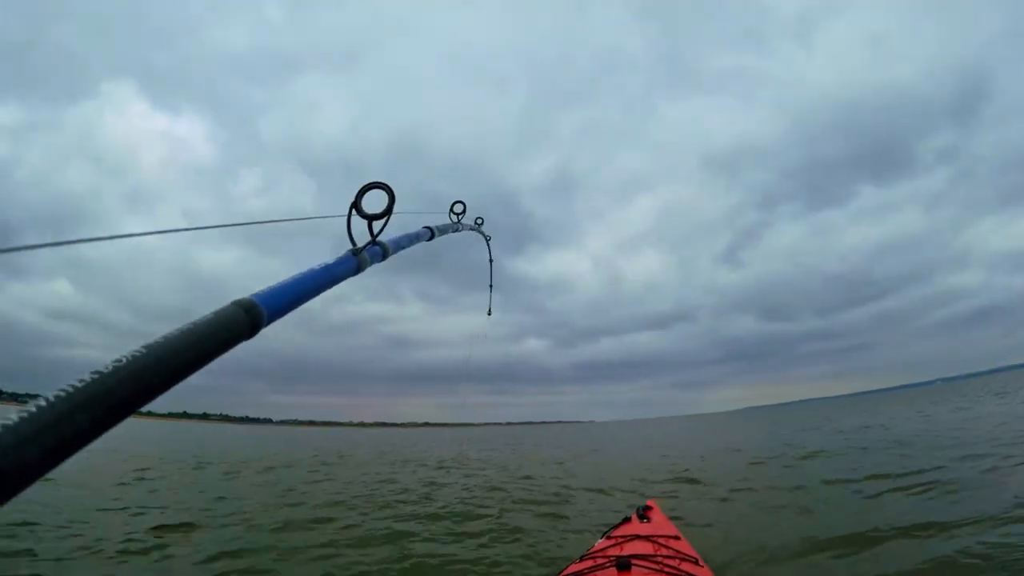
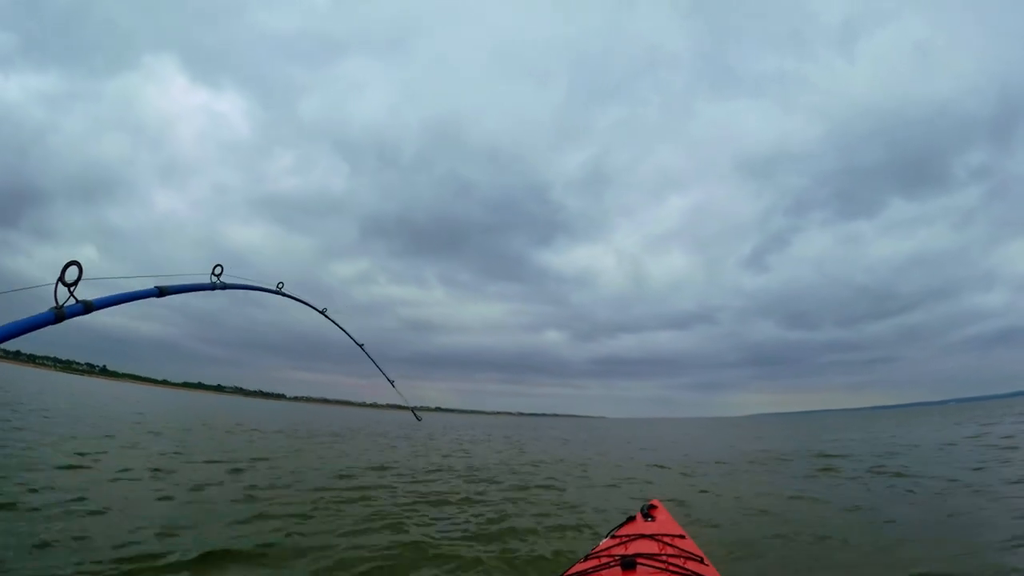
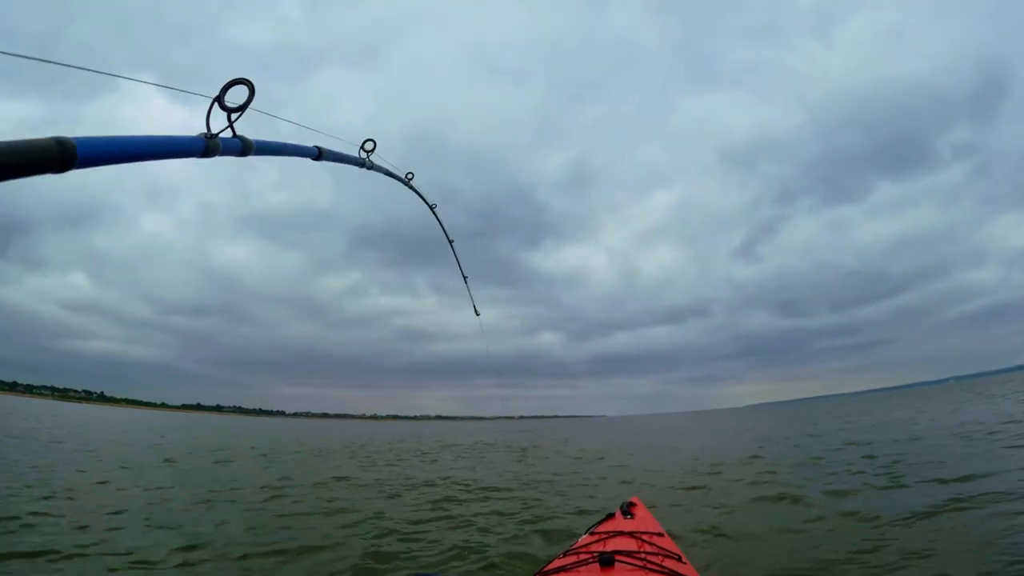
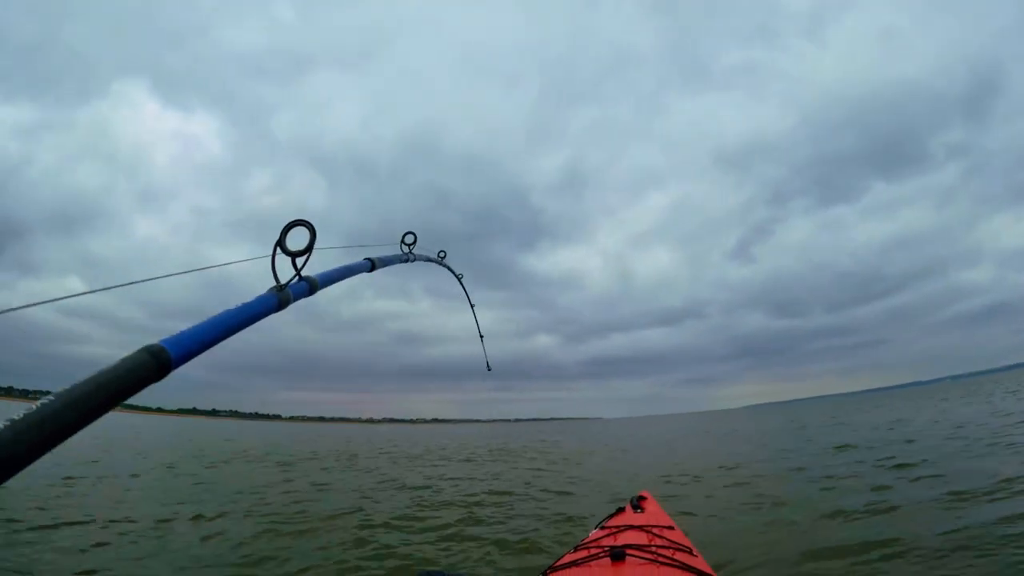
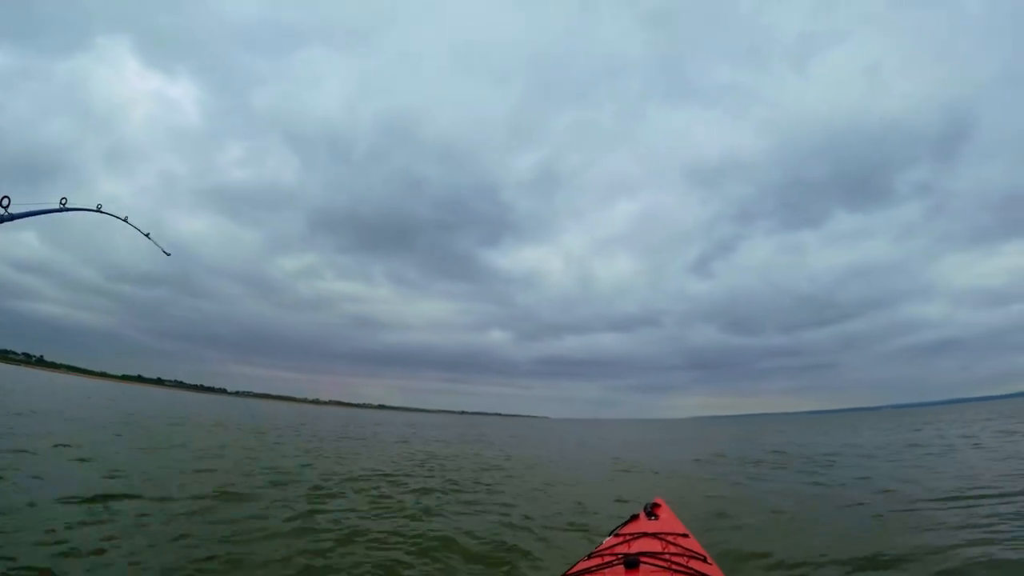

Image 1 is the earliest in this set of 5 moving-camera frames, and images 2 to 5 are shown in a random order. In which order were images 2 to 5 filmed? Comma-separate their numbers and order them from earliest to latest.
4, 3, 2, 5
